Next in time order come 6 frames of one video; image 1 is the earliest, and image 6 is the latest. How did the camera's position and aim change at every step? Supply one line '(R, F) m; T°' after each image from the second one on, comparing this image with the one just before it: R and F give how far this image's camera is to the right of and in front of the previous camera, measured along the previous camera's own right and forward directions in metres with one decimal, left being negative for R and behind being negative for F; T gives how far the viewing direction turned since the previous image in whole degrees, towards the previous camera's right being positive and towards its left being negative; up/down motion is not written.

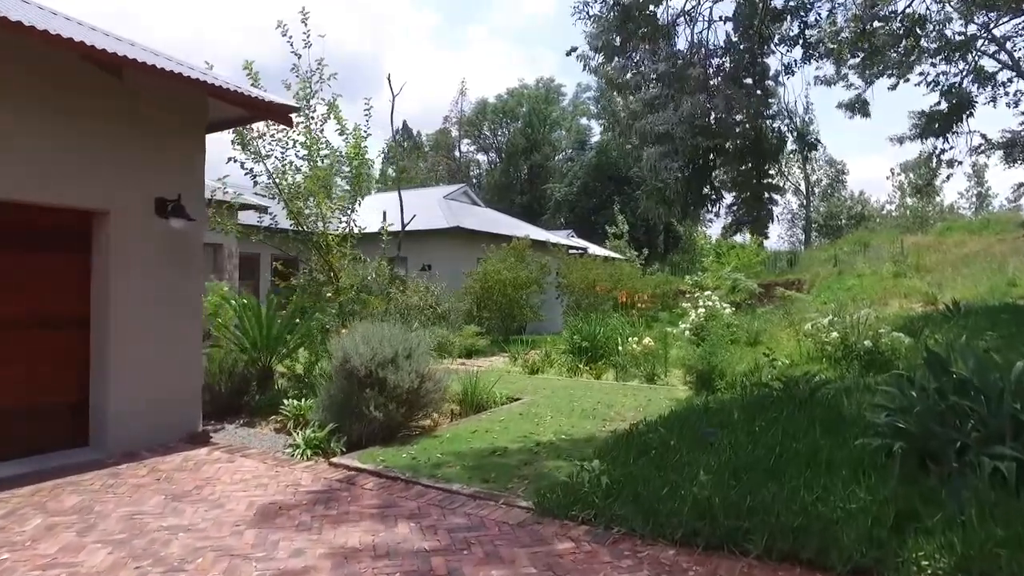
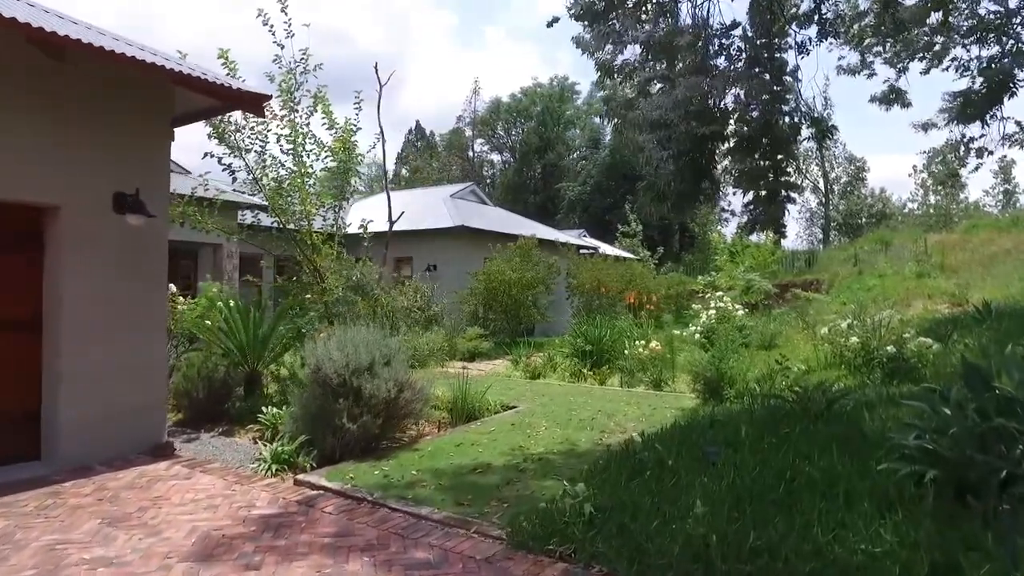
(+0.2, +0.5) m; -1°
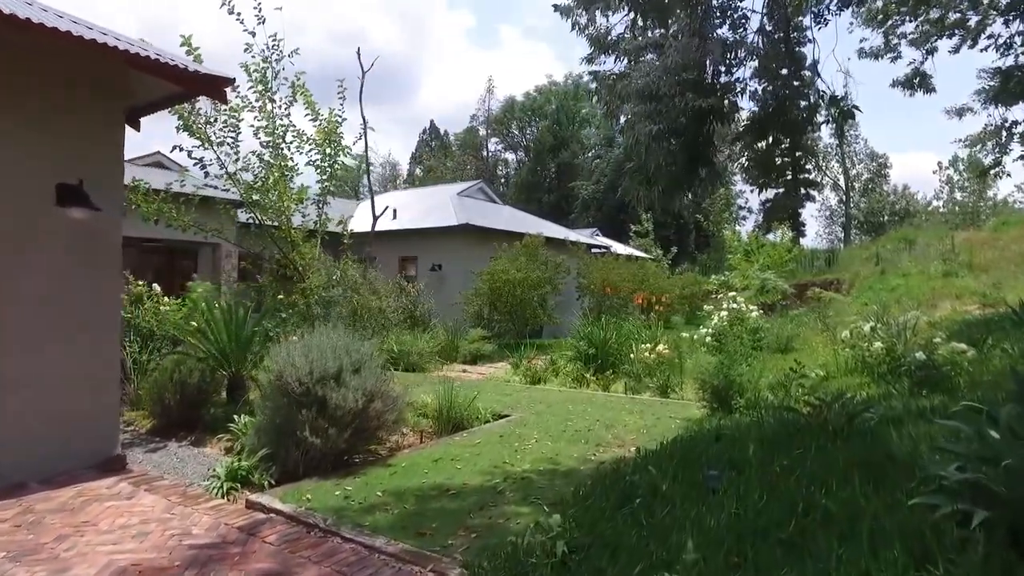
(+0.3, +0.6) m; -1°
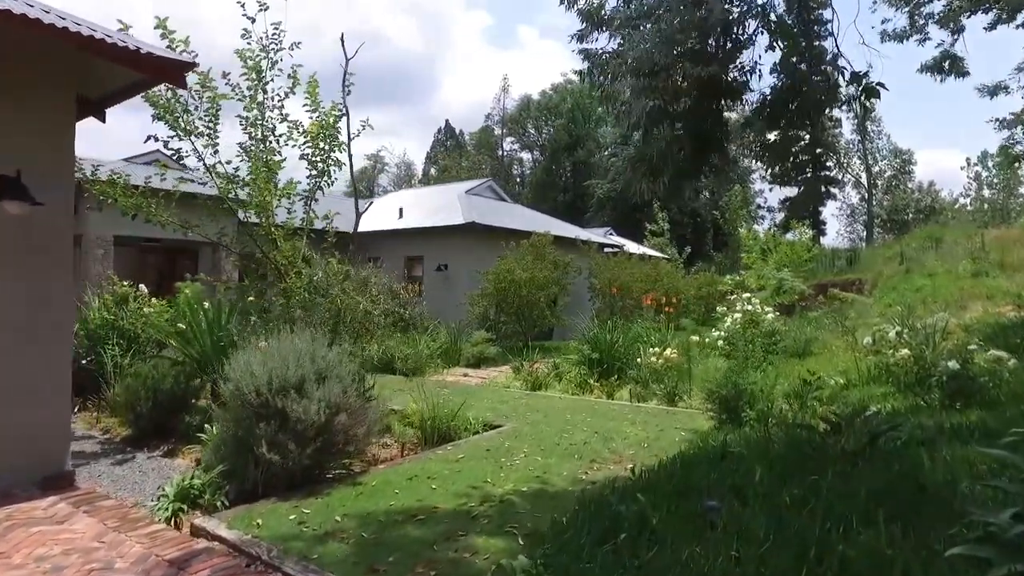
(+0.3, +0.5) m; -1°
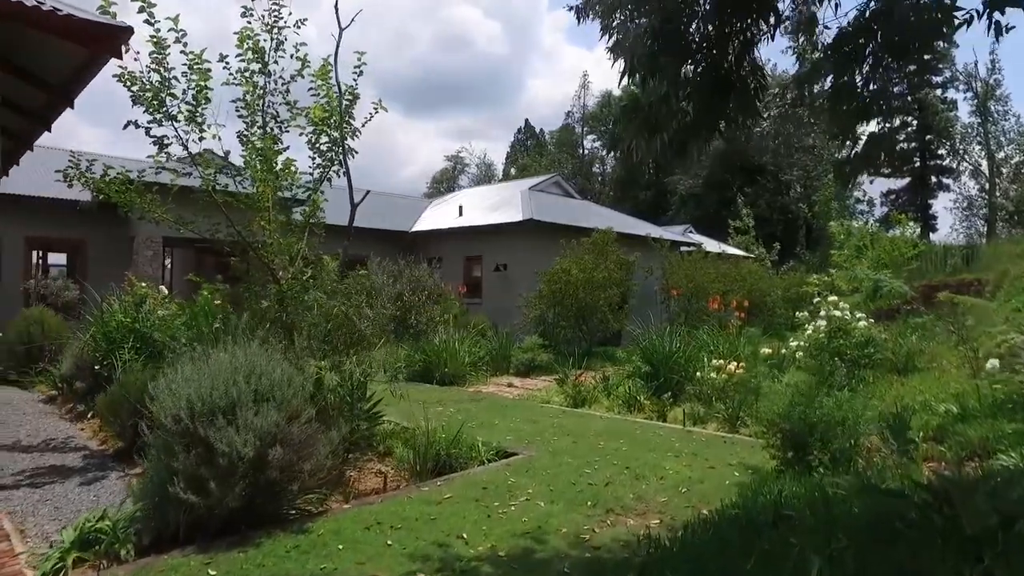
(+0.6, +1.2) m; -7°
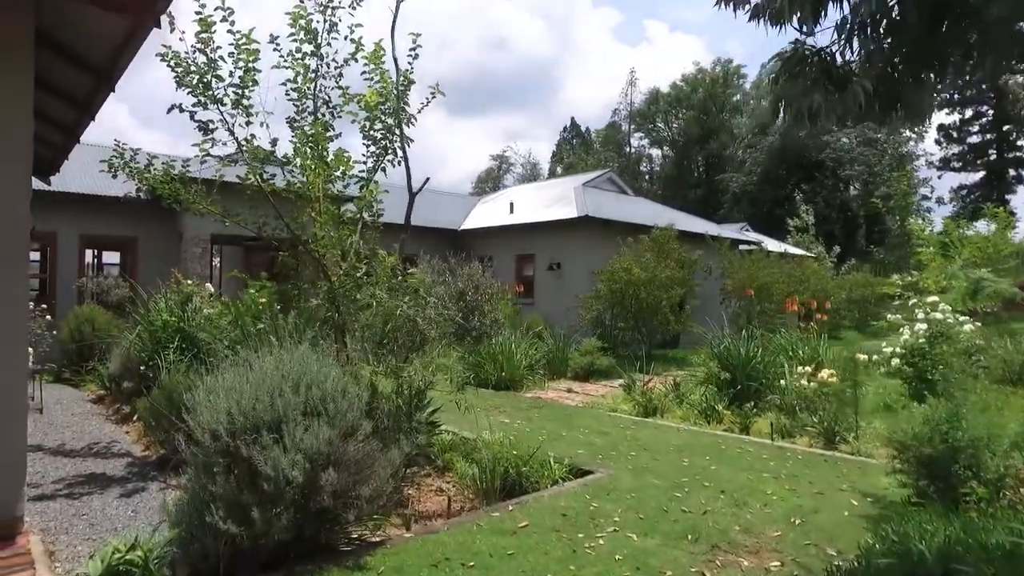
(-0.2, +0.6) m; -3°
